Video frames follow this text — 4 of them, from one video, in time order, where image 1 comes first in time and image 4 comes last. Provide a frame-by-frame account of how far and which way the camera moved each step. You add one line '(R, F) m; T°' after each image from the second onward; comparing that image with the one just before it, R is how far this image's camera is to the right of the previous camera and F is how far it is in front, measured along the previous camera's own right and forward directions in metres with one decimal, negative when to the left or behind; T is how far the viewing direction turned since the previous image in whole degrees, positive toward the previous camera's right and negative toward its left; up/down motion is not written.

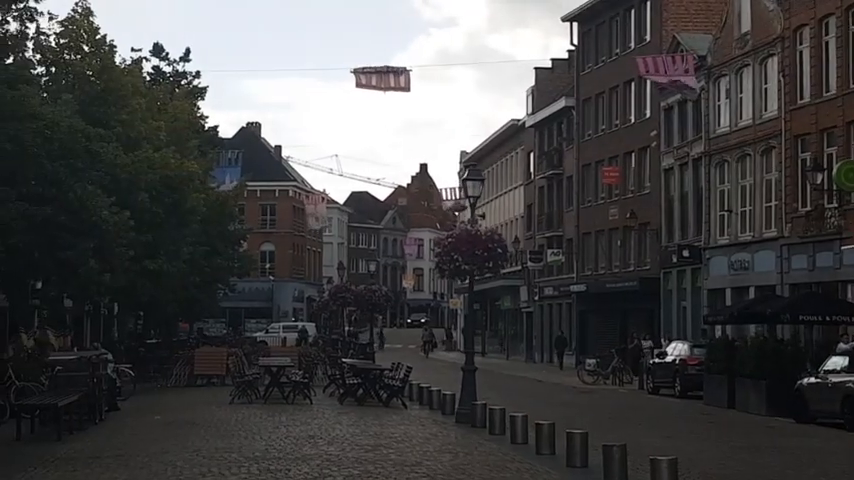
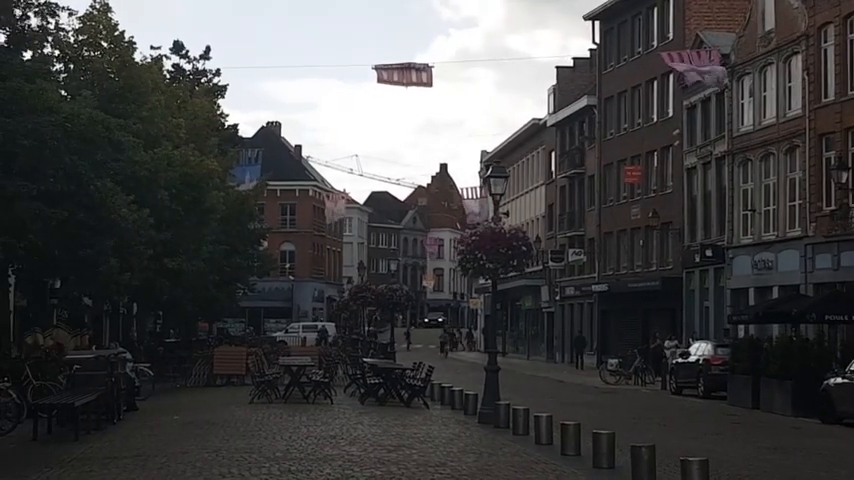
(0.0, +0.3) m; -1°
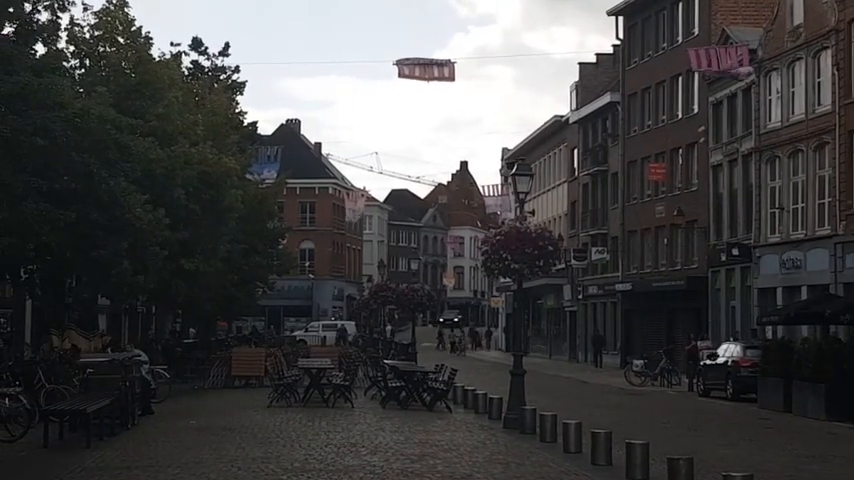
(-0.1, +0.7) m; -1°
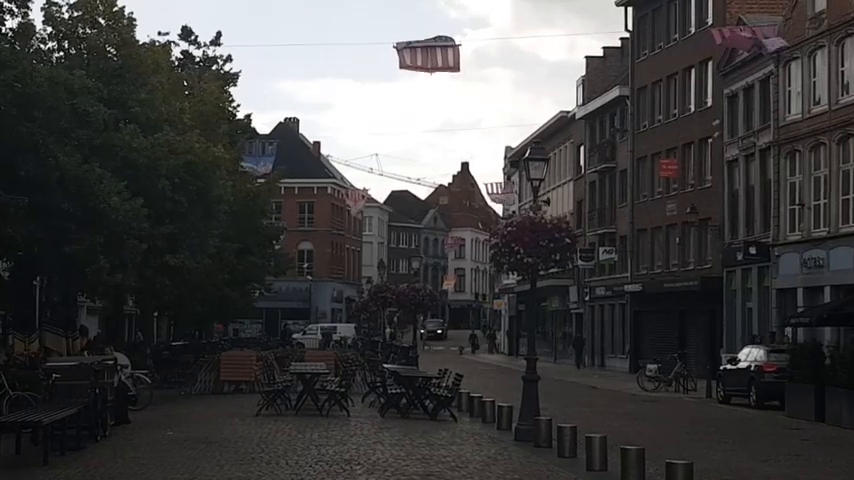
(-0.1, +2.3) m; 0°
